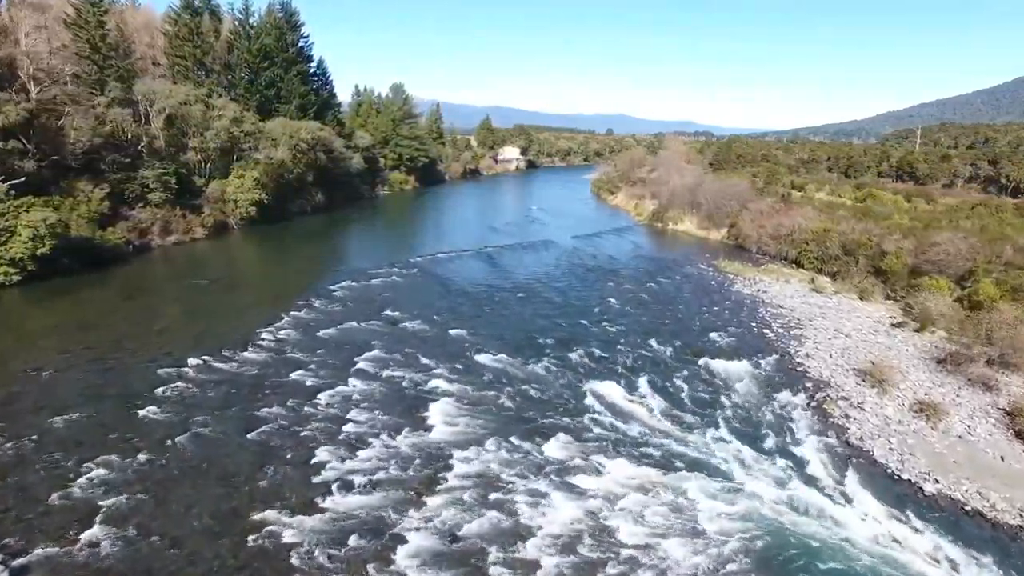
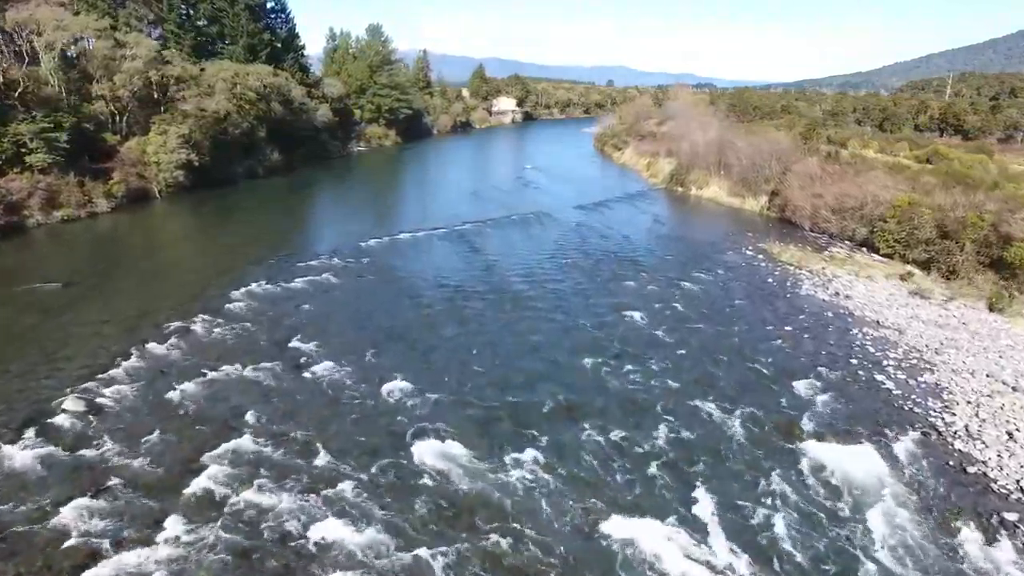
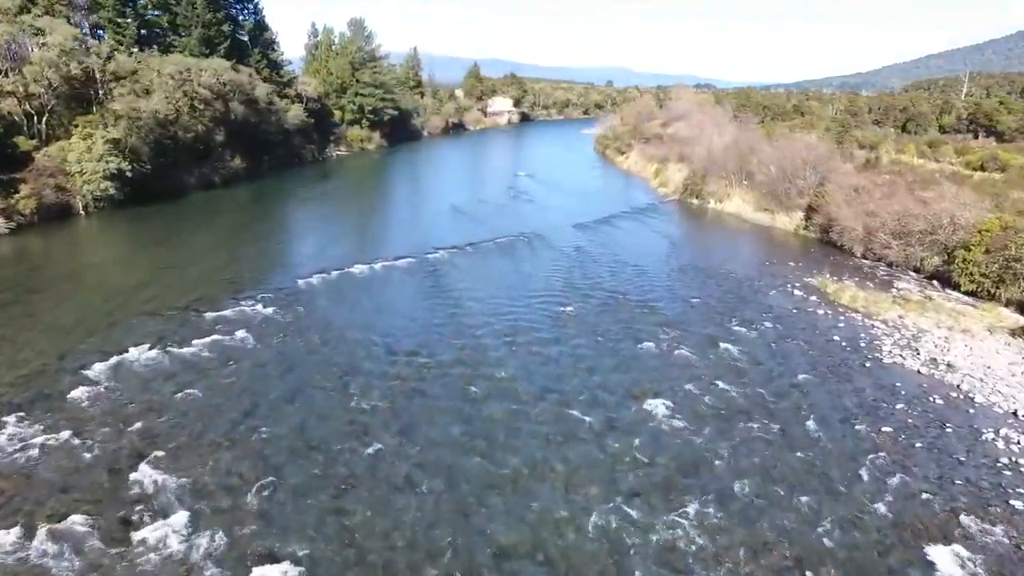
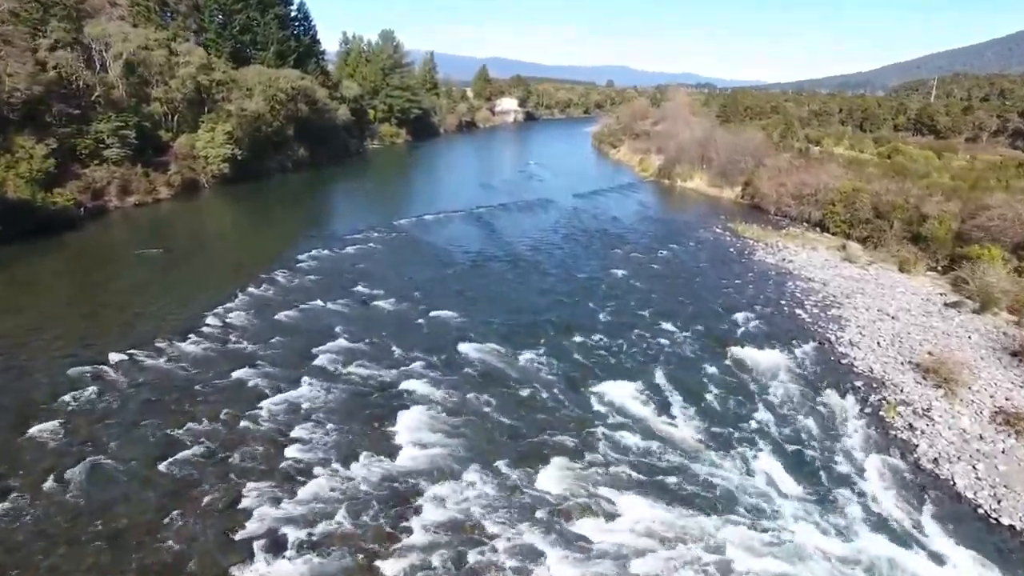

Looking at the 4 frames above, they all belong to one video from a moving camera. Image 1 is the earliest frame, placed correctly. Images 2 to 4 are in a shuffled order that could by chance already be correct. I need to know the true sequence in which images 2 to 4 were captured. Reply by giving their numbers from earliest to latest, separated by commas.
4, 2, 3
